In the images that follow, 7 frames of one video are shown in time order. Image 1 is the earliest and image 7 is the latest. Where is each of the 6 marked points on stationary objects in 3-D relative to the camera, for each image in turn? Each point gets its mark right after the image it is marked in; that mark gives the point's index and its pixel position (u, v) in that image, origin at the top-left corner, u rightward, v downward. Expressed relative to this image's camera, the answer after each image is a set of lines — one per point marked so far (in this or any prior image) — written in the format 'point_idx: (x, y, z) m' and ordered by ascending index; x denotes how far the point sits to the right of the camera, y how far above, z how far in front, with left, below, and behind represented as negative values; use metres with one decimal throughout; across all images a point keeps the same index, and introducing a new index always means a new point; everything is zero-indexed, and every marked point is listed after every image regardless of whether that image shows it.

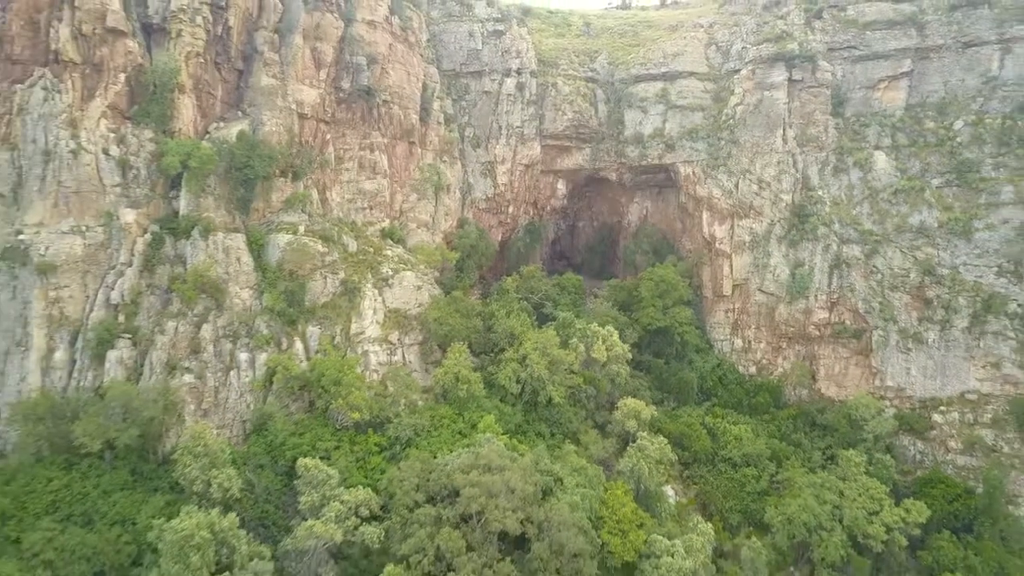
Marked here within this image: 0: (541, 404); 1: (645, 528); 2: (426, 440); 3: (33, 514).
0: (+0.5, -2.2, +18.5) m
1: (+2.1, -3.8, +15.7) m
2: (-1.5, -2.5, +16.3) m
3: (-6.6, -3.1, +13.5) m
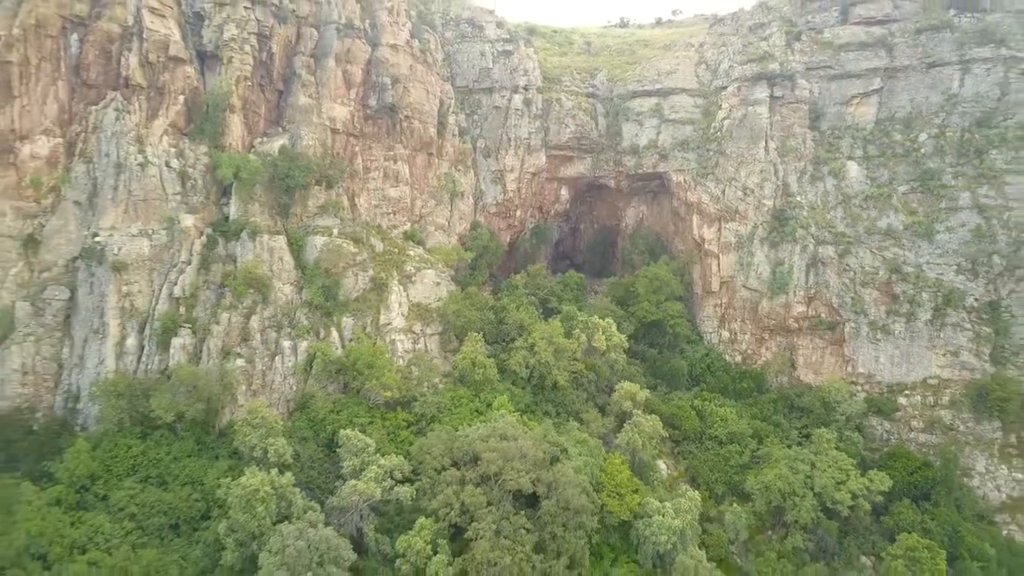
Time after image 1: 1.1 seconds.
0: (+0.8, -2.1, +20.9) m
1: (+2.3, -3.8, +18.1) m
2: (-1.2, -2.4, +18.6) m
3: (-6.4, -3.0, +15.8) m
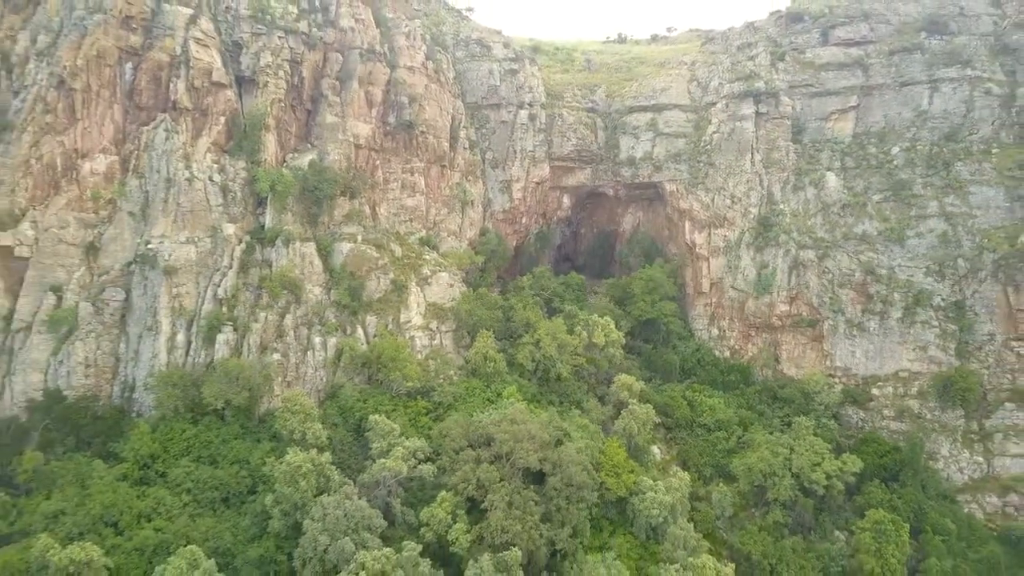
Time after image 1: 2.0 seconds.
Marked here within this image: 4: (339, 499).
0: (+0.9, -2.1, +23.0) m
1: (+2.5, -3.8, +20.2) m
2: (-1.1, -2.5, +20.8) m
3: (-6.2, -3.0, +18.0) m
4: (-3.0, -3.6, +16.9) m
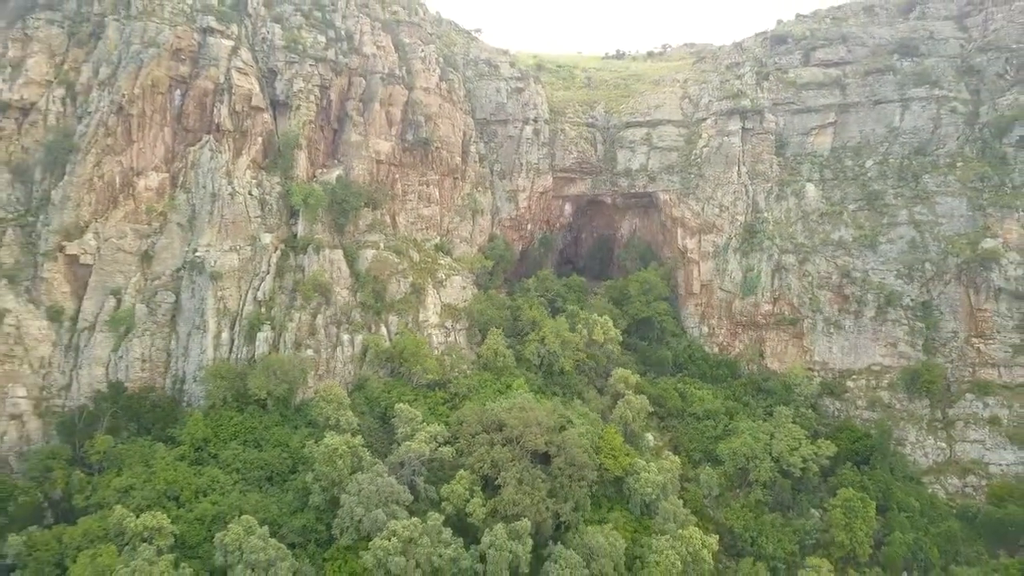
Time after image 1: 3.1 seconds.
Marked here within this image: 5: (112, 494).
0: (+1.1, -2.2, +25.5) m
1: (+2.7, -3.8, +22.7) m
2: (-0.9, -2.5, +23.2) m
3: (-6.0, -3.1, +20.4) m
4: (-2.8, -3.7, +19.3) m
5: (-7.5, -3.8, +18.3) m
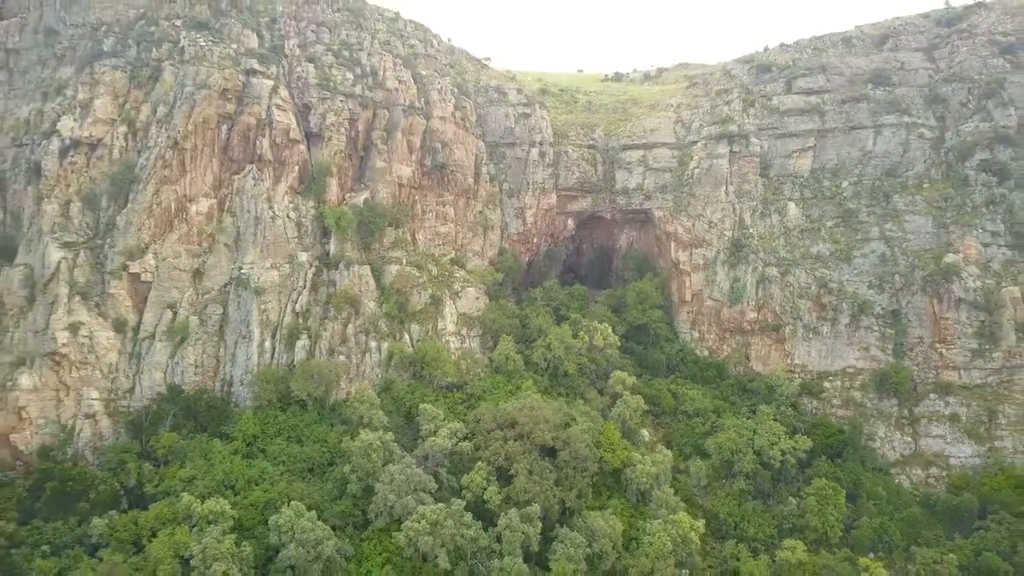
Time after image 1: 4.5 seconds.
0: (+1.4, -2.5, +28.3) m
1: (+3.0, -4.2, +25.6) m
2: (-0.6, -2.9, +26.1) m
3: (-5.7, -3.5, +23.3) m
4: (-2.5, -4.0, +22.2) m
5: (-7.2, -4.2, +21.2) m
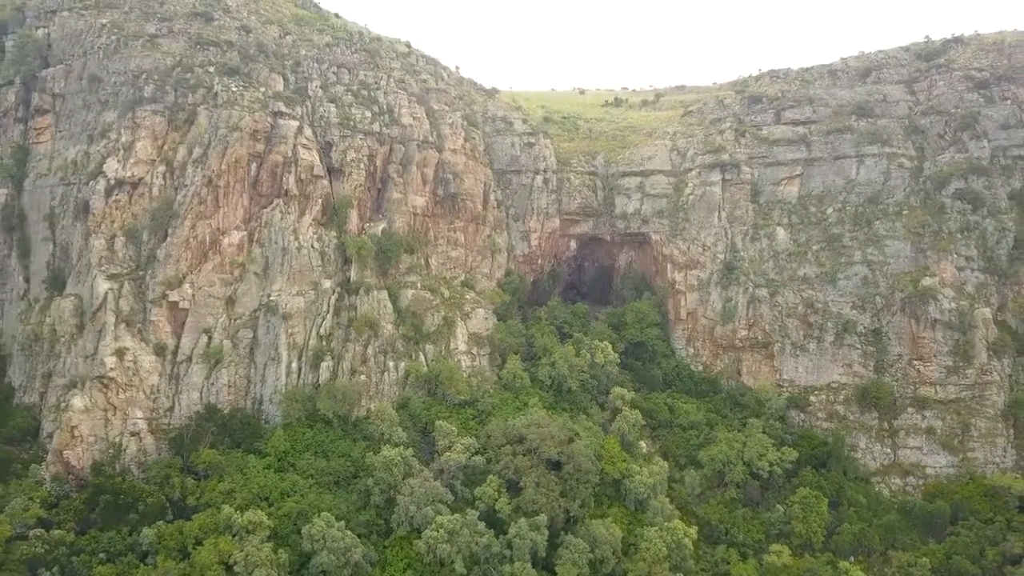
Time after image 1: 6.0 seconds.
0: (+1.6, -3.2, +30.5) m
1: (+3.2, -4.9, +27.7) m
2: (-0.4, -3.6, +28.3) m
3: (-5.5, -4.2, +25.5) m
4: (-2.3, -4.8, +24.4) m
5: (-7.0, -4.9, +23.4) m
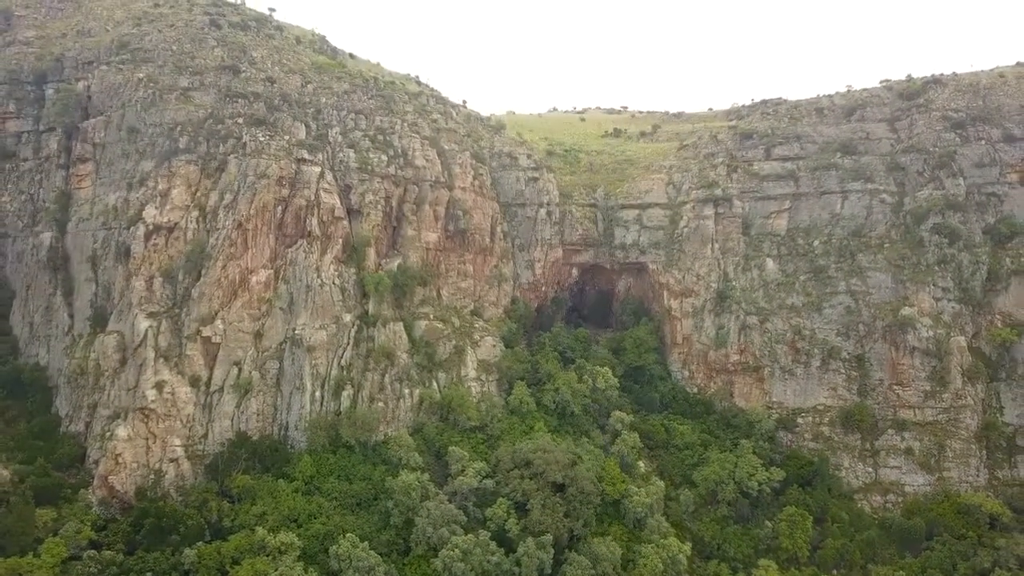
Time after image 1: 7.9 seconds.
0: (+1.8, -4.2, +32.7) m
1: (+3.4, -5.9, +29.9) m
2: (-0.1, -4.6, +30.5) m
3: (-5.3, -5.2, +27.7) m
4: (-2.0, -5.8, +26.6) m
5: (-6.7, -6.0, +25.6) m
